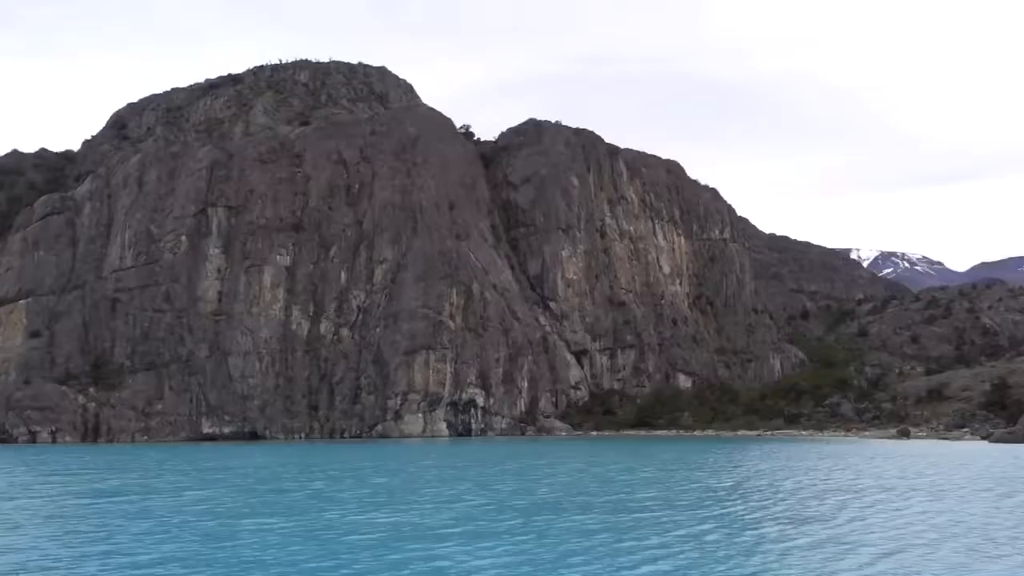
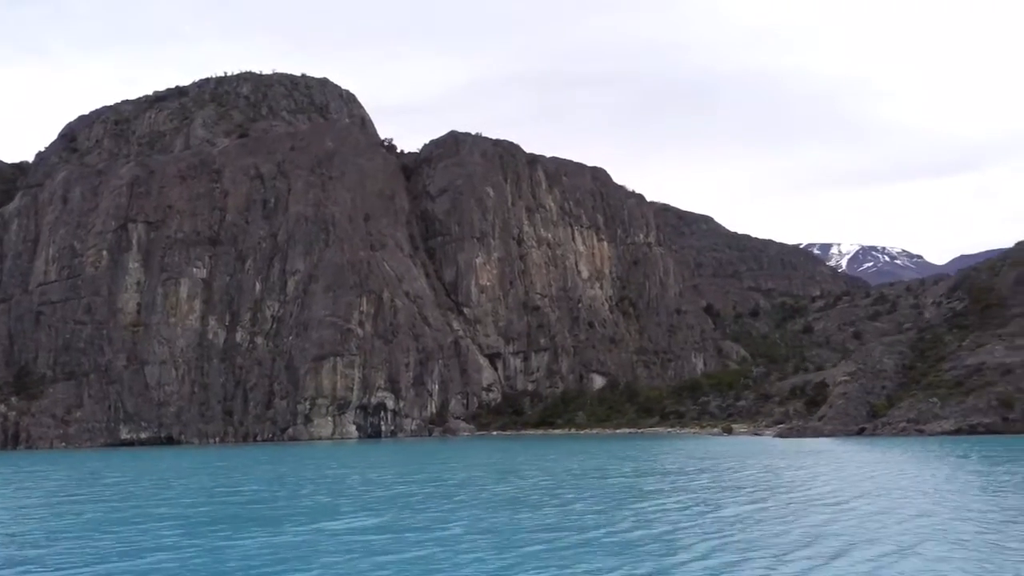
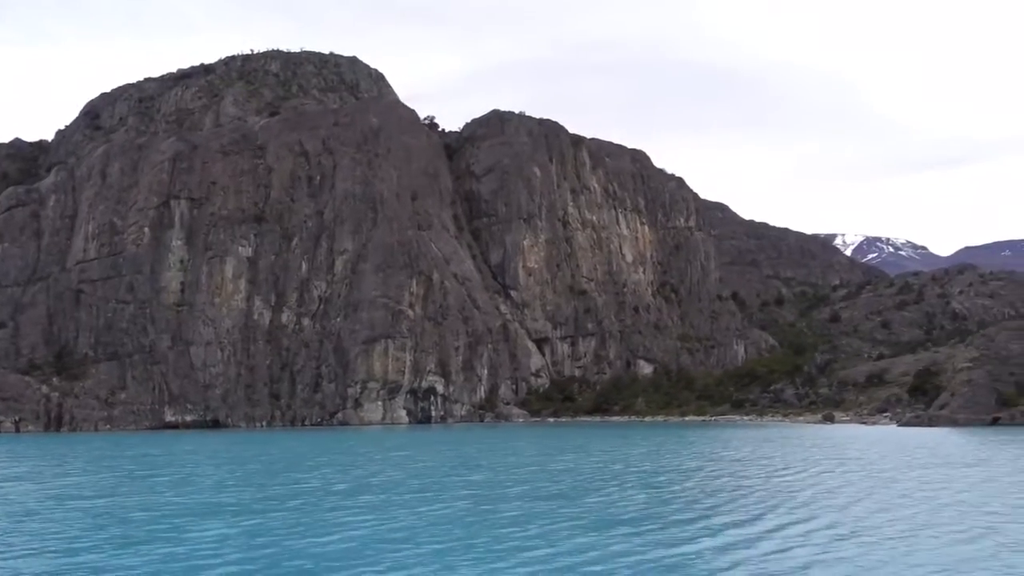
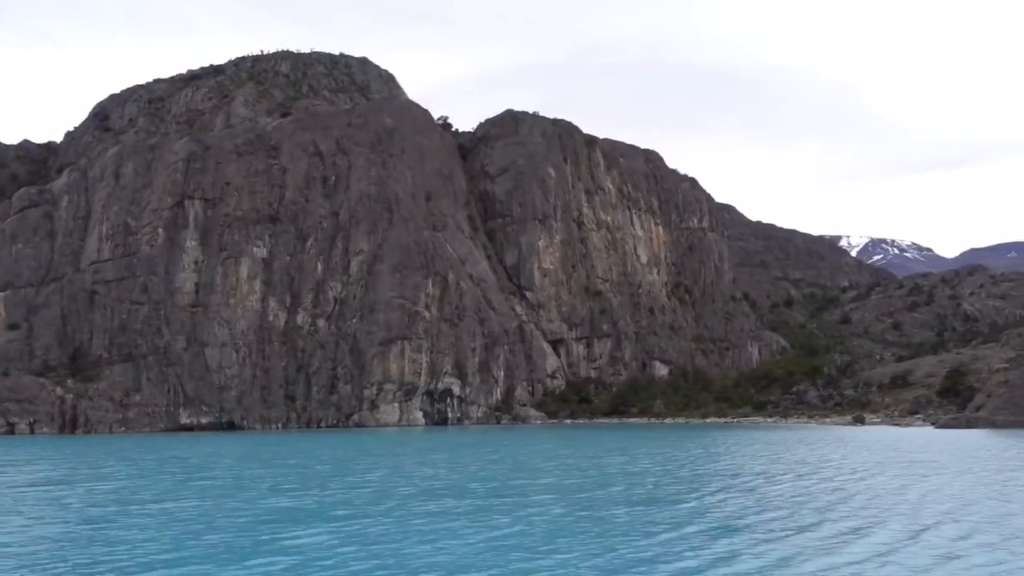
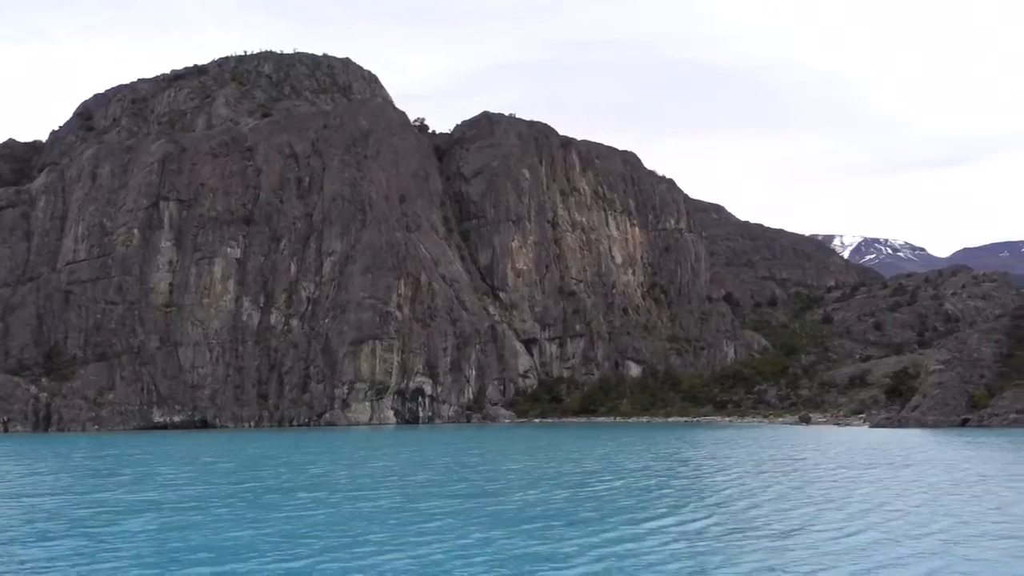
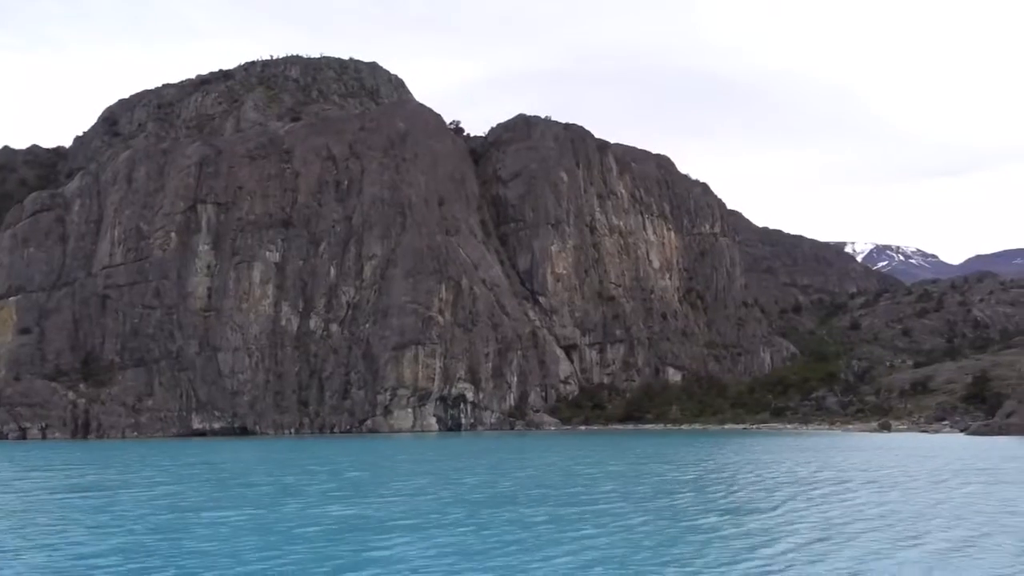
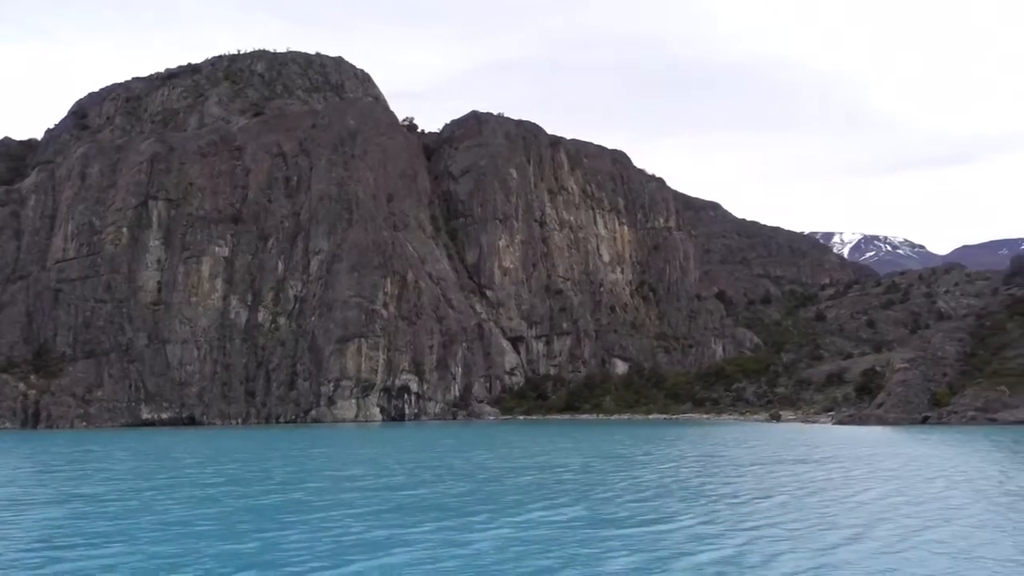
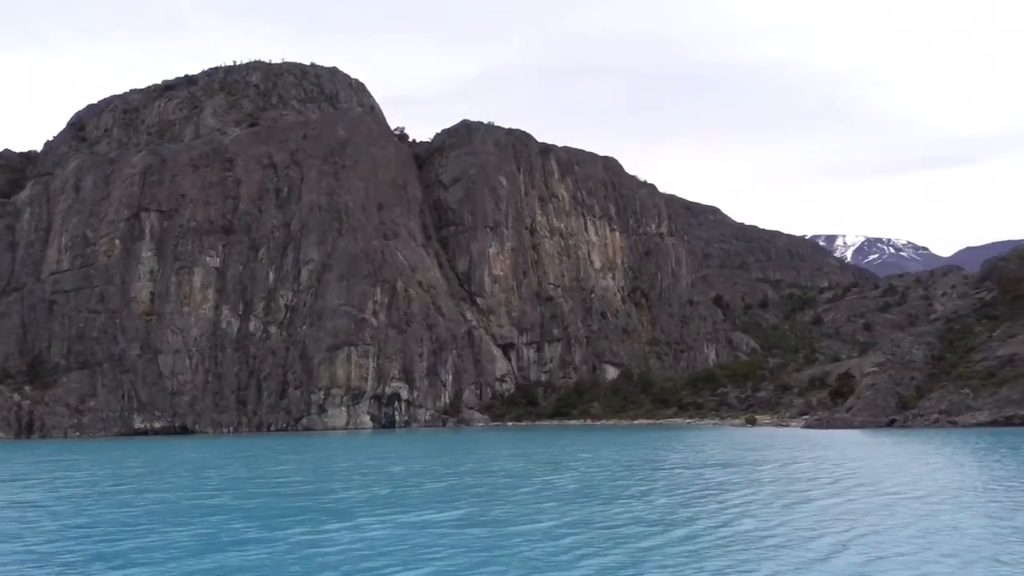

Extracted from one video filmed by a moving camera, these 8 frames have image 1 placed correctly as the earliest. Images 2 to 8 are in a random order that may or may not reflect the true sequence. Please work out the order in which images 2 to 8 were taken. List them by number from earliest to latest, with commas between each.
6, 4, 3, 5, 7, 8, 2
